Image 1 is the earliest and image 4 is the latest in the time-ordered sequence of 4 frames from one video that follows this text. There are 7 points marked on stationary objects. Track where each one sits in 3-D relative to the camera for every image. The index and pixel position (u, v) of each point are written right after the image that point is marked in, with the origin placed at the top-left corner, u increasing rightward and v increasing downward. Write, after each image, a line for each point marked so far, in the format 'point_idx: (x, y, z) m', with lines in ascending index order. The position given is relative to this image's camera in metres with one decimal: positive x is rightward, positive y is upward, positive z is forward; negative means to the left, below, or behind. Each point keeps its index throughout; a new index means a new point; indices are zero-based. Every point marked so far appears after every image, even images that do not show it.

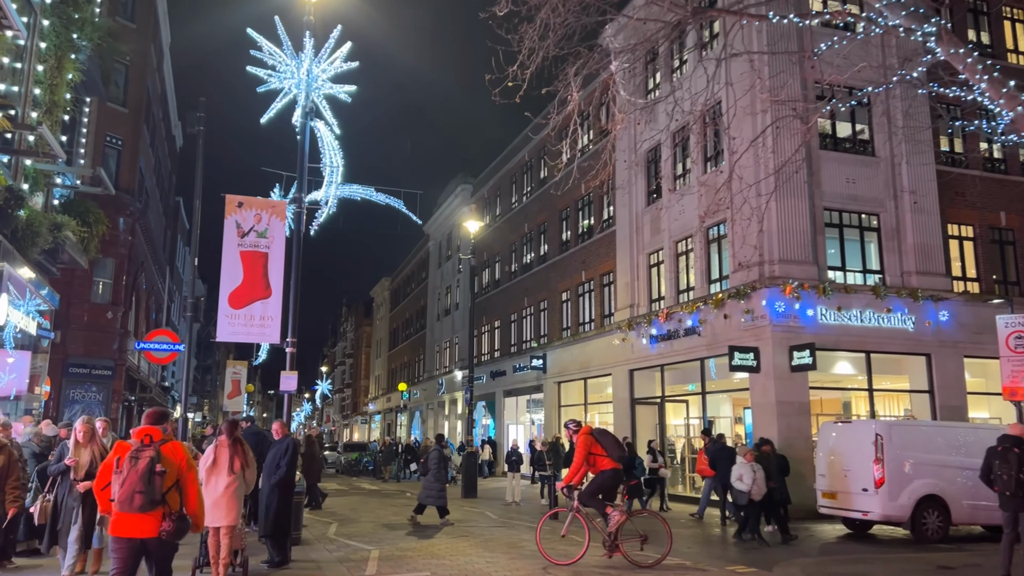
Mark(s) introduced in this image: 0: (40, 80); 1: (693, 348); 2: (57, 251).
0: (-6.4, +2.8, +10.4) m
1: (+4.7, -1.5, +19.9) m
2: (-6.7, +0.6, +11.4) m
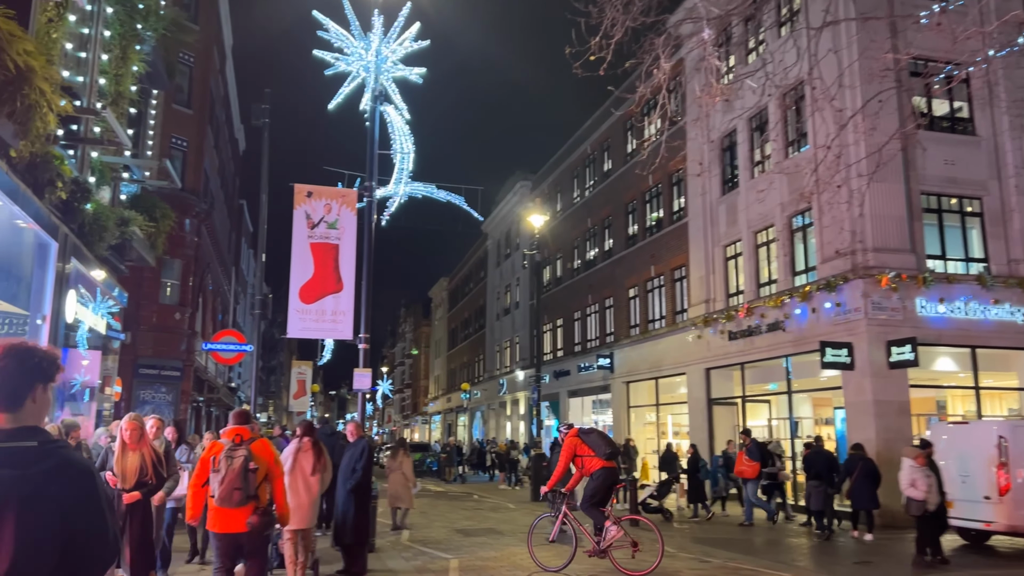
0: (-5.3, +2.9, +10.1) m
1: (+6.4, -1.4, +18.7) m
2: (-5.6, +0.6, +11.1) m
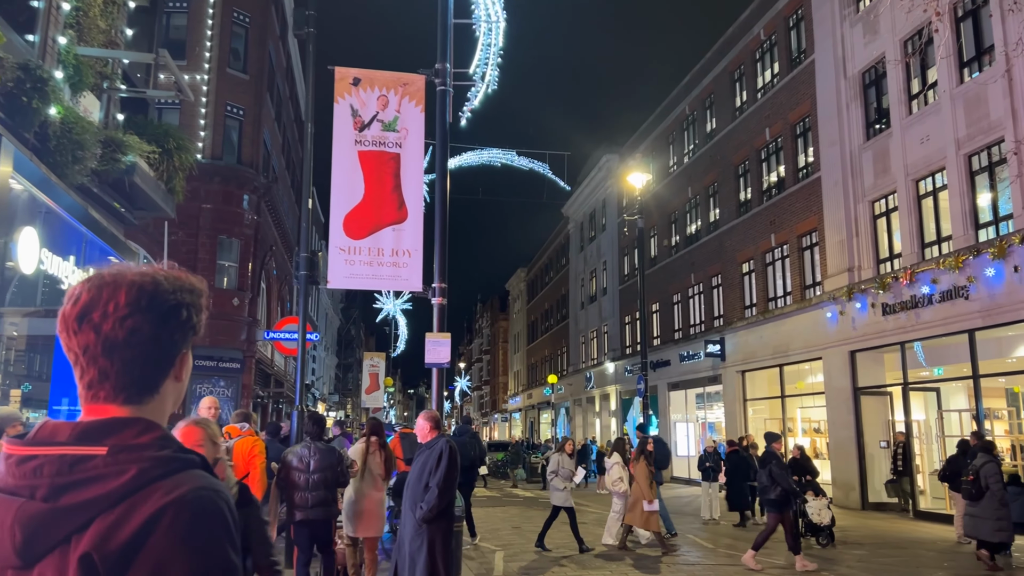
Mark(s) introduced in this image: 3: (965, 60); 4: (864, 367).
0: (-4.1, +3.4, +7.3) m
1: (+8.5, -0.5, +14.8) m
2: (-4.2, +1.1, +8.4) m
3: (+8.9, +4.5, +15.1) m
4: (+8.2, -1.8, +17.8) m
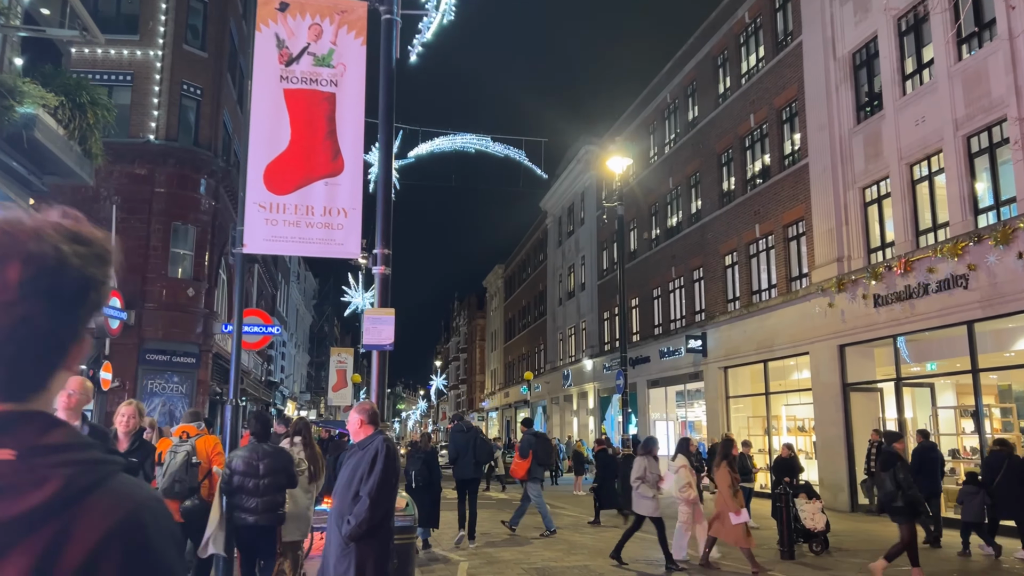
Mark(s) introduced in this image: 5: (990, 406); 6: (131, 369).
0: (-4.4, +3.6, +6.1) m
1: (+8.0, -0.3, +13.9) m
2: (-4.6, +1.4, +7.2) m
3: (+8.4, +4.7, +14.3) m
4: (+7.5, -1.6, +16.9) m
5: (+8.7, -2.0, +13.1) m
6: (-9.2, -1.9, +18.6) m
